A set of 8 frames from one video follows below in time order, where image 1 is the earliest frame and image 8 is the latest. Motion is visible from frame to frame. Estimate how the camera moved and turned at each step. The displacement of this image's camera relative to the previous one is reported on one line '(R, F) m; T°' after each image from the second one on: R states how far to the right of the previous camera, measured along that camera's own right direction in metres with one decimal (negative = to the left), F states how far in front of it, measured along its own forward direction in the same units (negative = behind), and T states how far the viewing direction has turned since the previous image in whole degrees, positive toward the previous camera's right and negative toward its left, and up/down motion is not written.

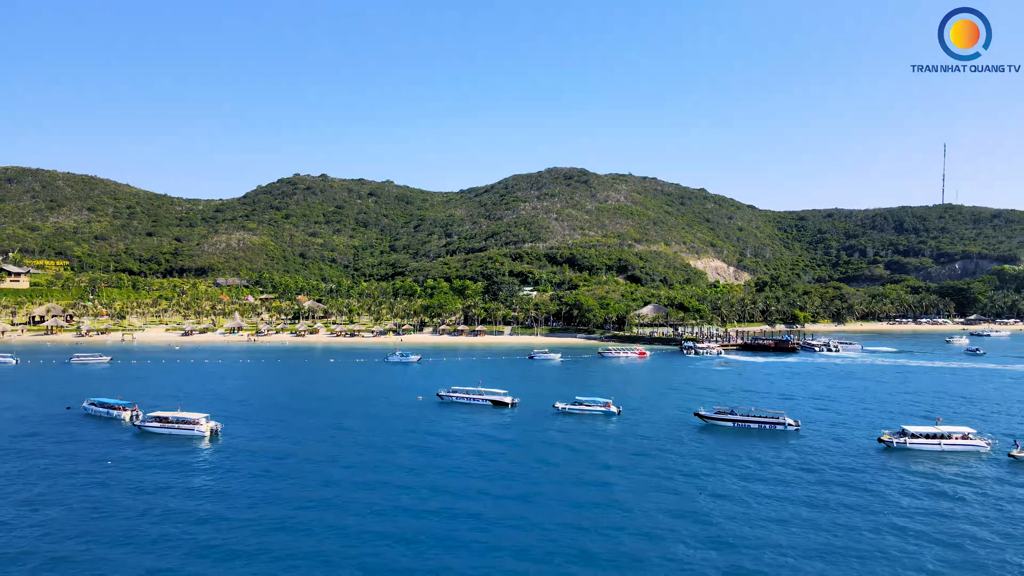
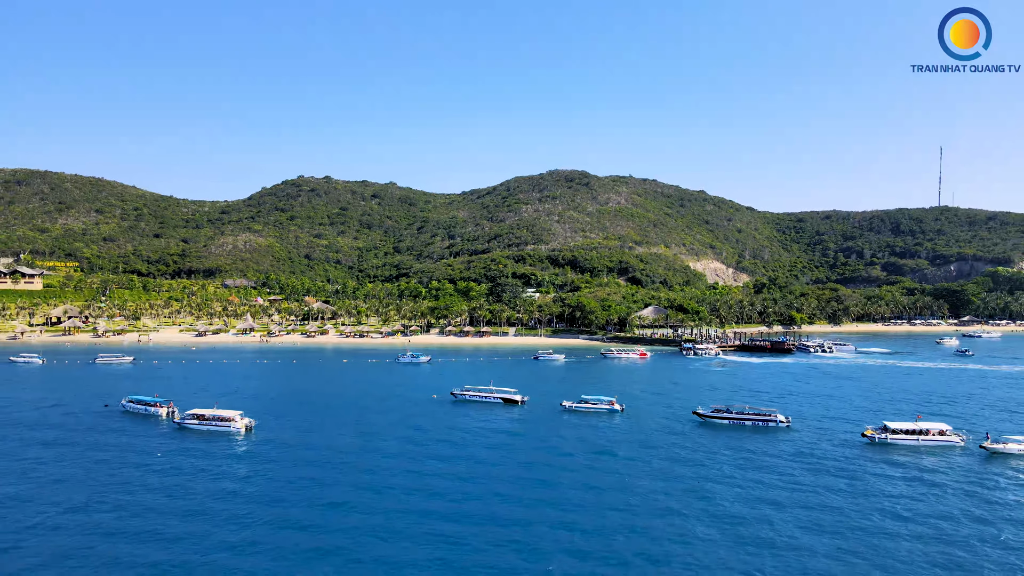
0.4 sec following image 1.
(-1.1, -4.1) m; 0°
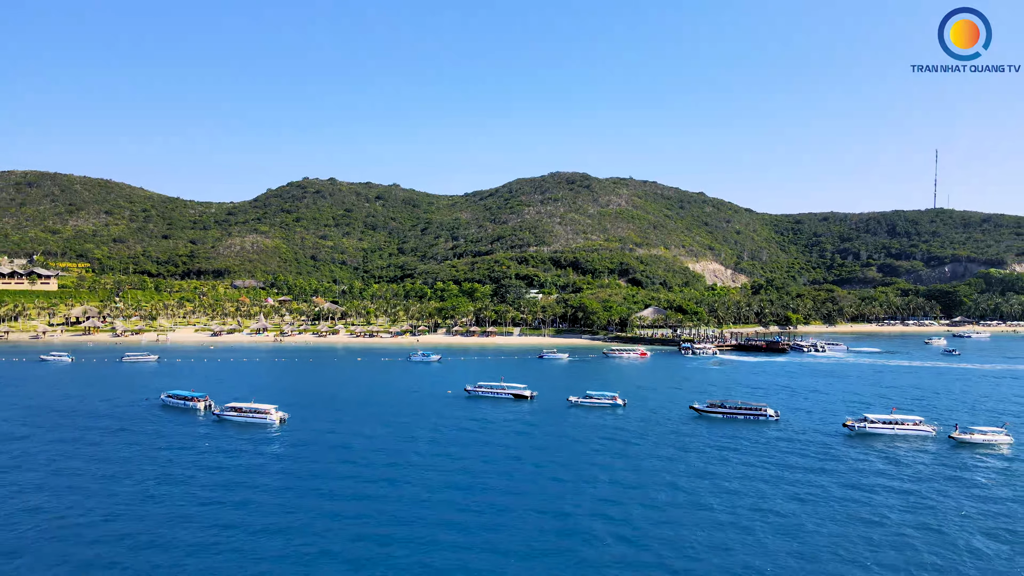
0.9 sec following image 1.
(-1.3, -5.0) m; 0°
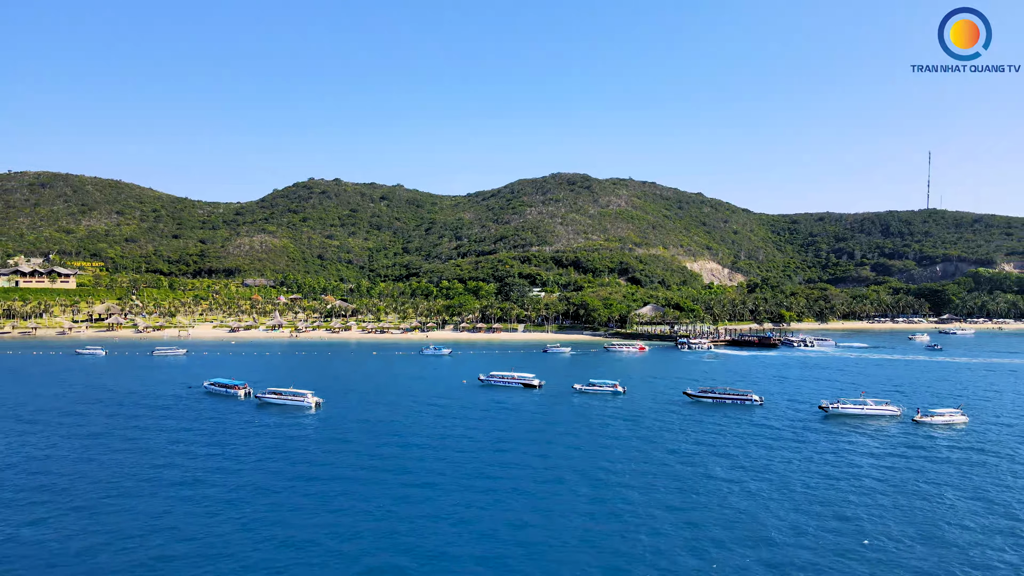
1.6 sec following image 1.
(-1.4, -7.0) m; 0°
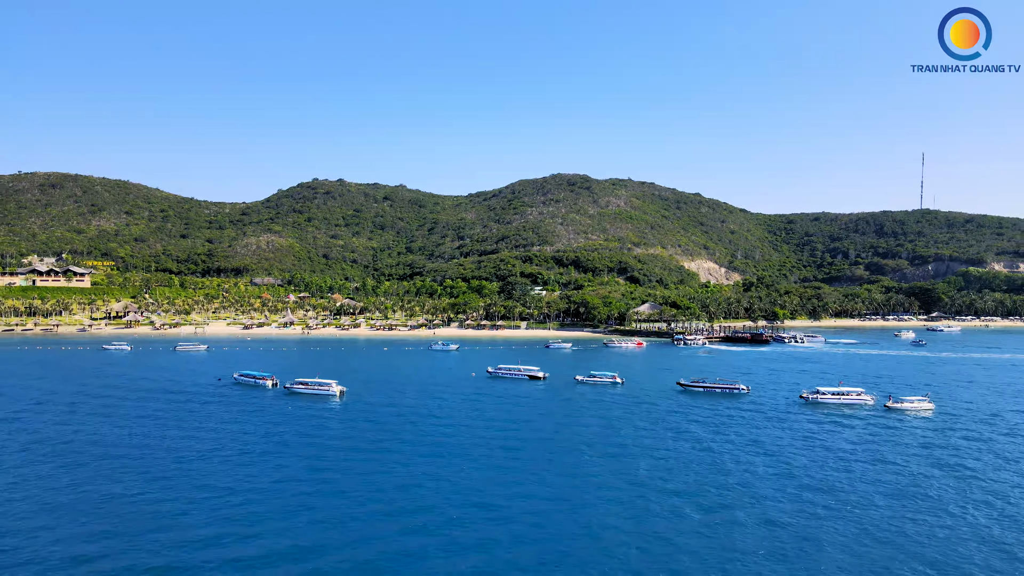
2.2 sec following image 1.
(-1.0, -6.1) m; 0°
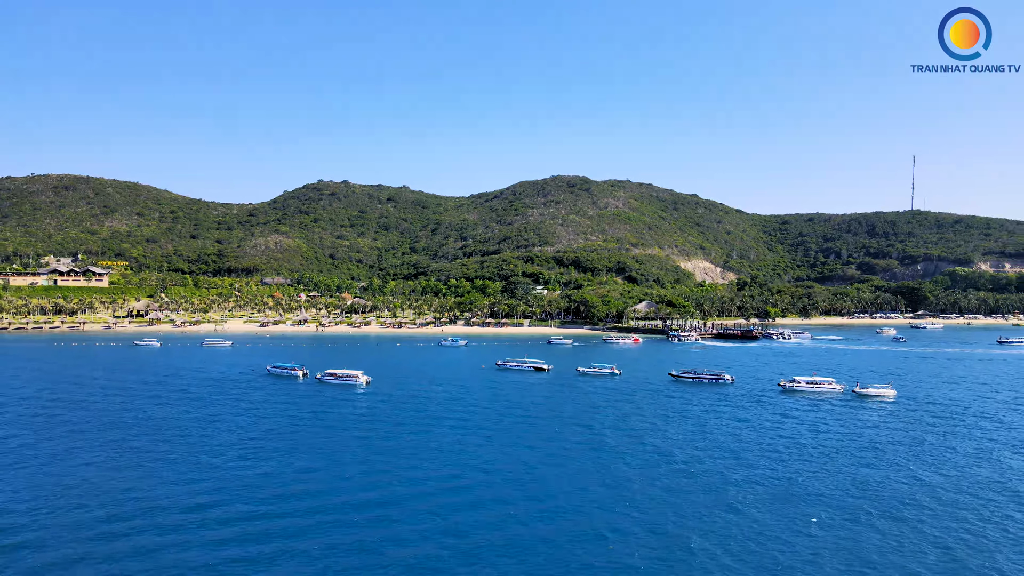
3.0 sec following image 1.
(-1.3, -8.4) m; 0°
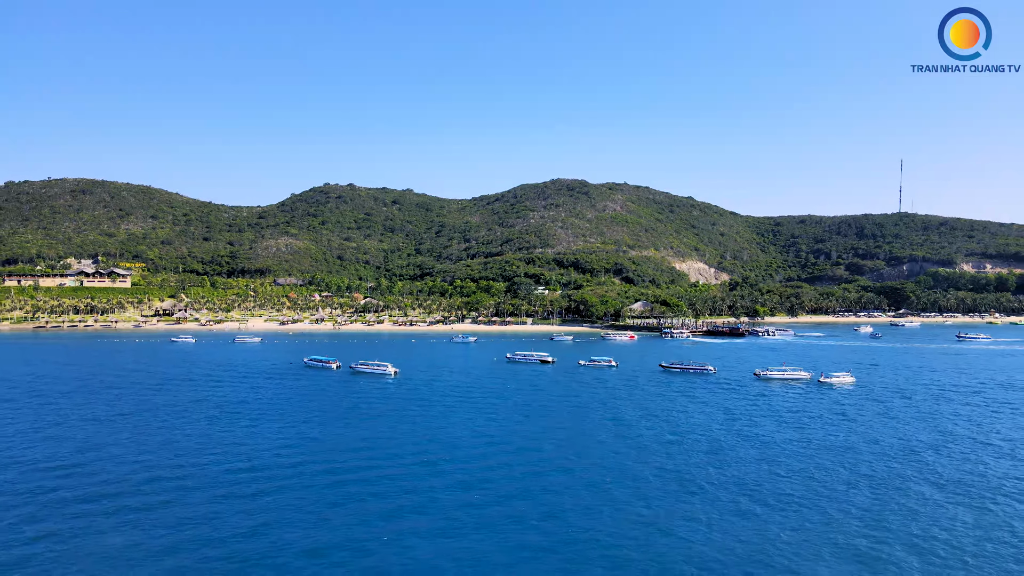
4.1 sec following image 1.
(-1.8, -11.7) m; 0°
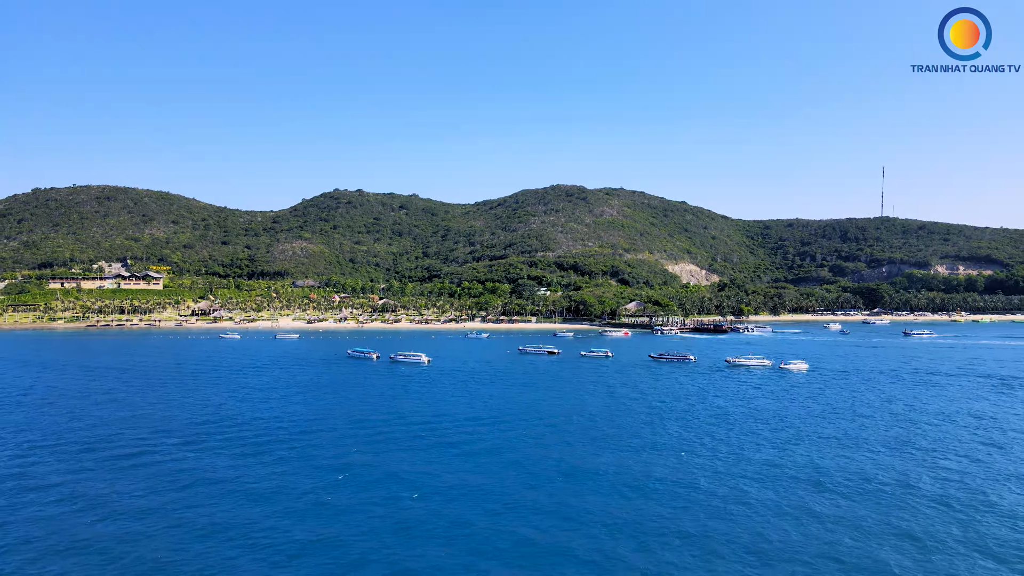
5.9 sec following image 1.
(-3.0, -18.6) m; 0°
